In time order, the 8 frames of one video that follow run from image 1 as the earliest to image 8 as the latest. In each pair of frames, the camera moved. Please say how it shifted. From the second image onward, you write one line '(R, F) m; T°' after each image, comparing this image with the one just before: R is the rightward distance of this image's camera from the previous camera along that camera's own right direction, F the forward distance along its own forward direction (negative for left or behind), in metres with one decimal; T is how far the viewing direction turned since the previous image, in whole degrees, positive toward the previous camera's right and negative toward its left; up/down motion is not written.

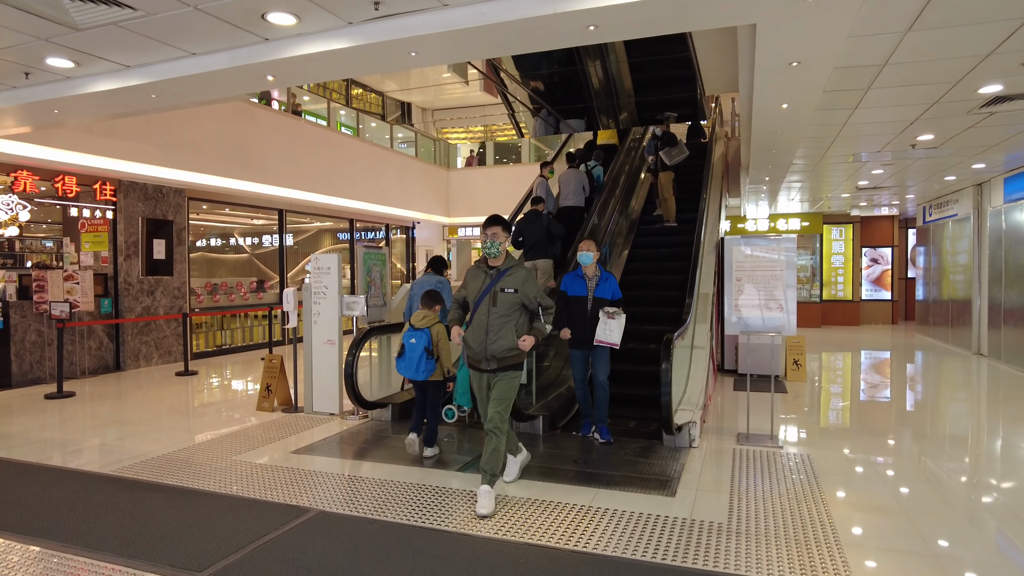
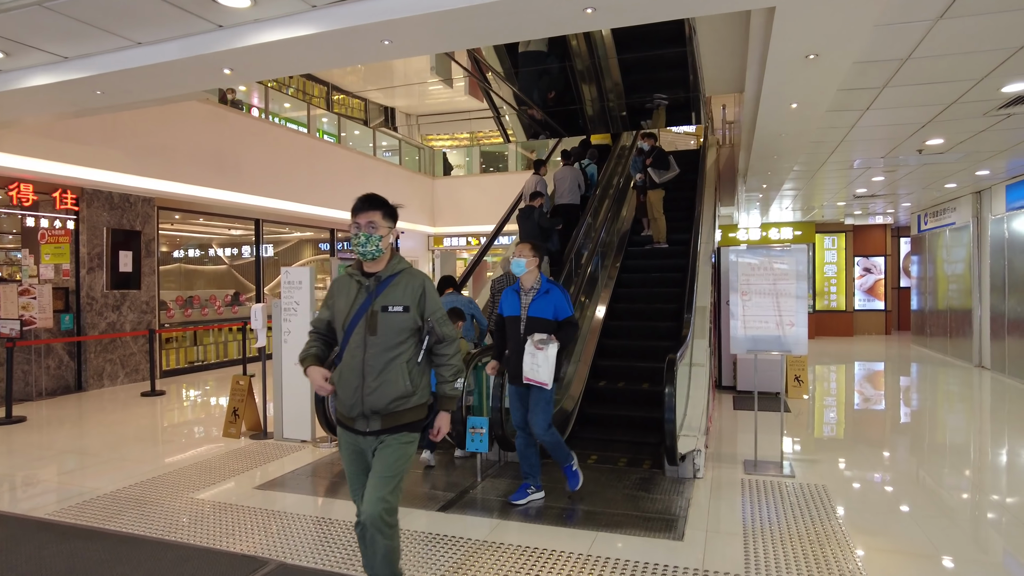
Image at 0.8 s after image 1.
(0.0, +0.4) m; +1°
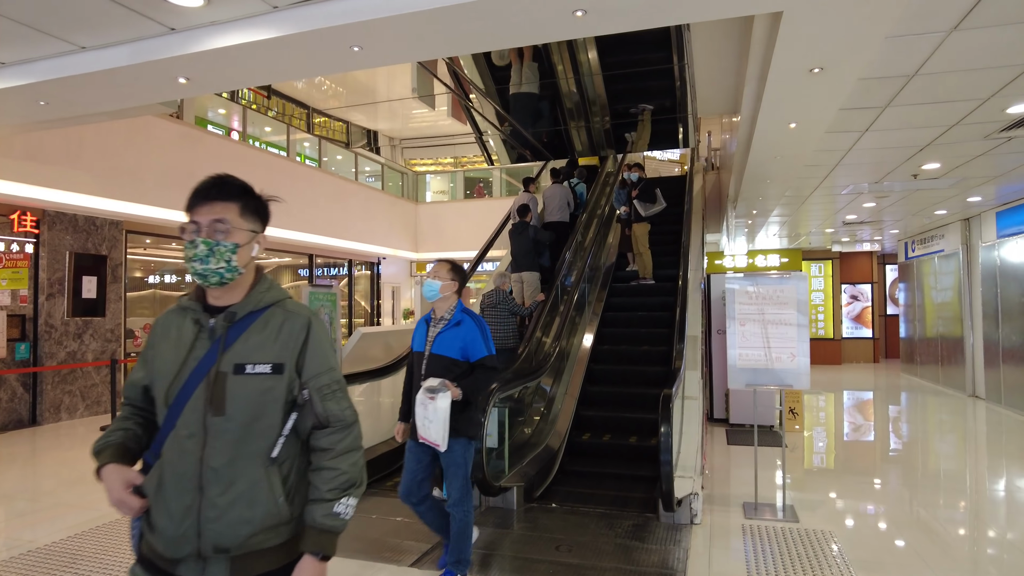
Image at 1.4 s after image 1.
(0.0, +0.3) m; +1°
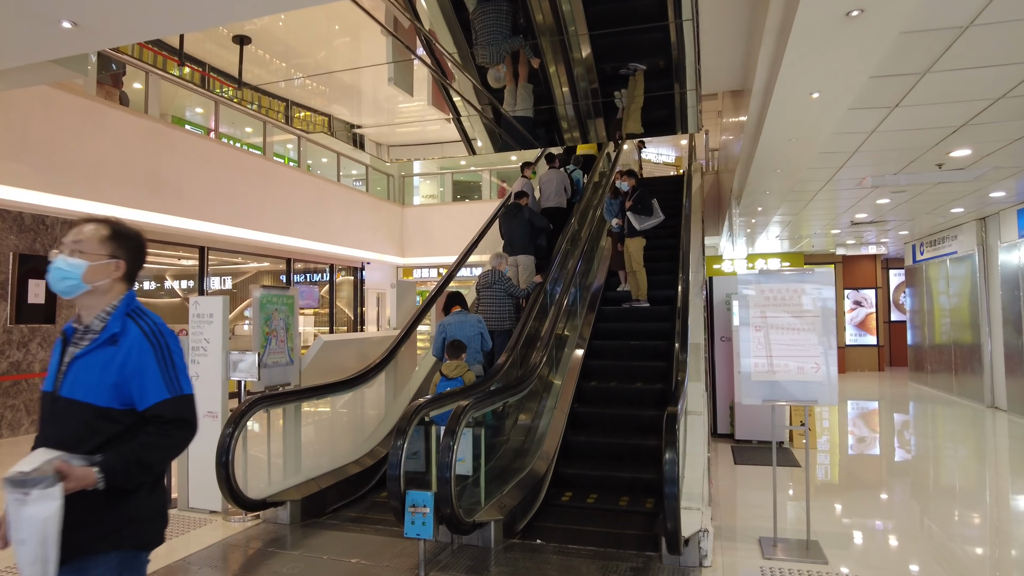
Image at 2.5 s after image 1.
(+0.1, +0.6) m; 0°
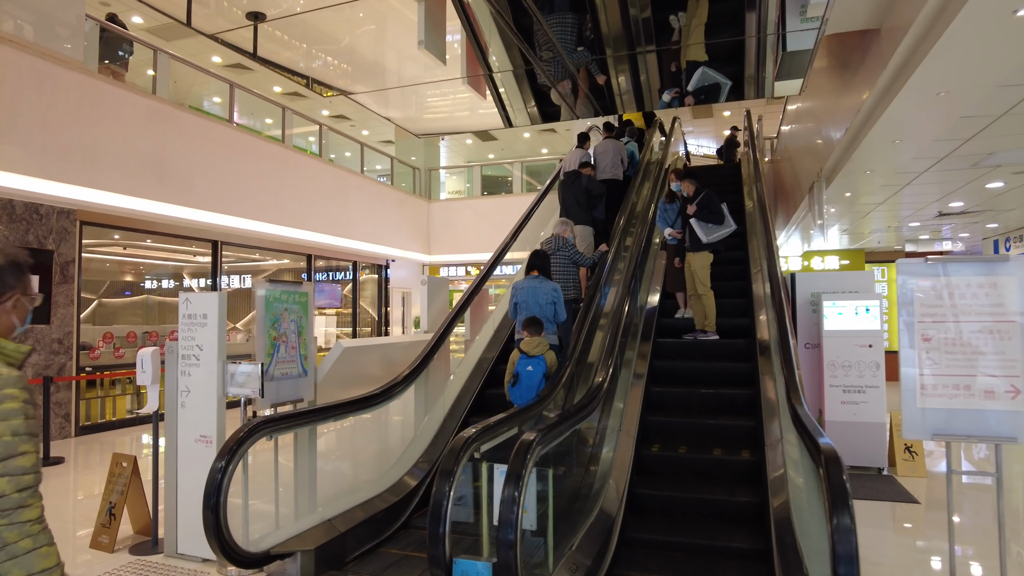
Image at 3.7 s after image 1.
(-0.2, +0.9) m; -2°
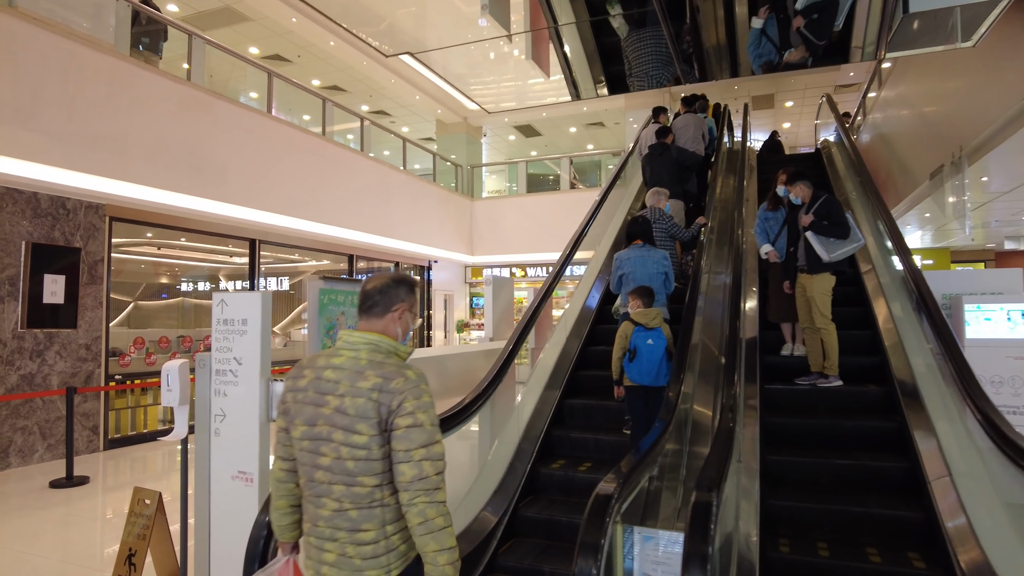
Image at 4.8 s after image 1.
(-0.4, +0.7) m; -3°
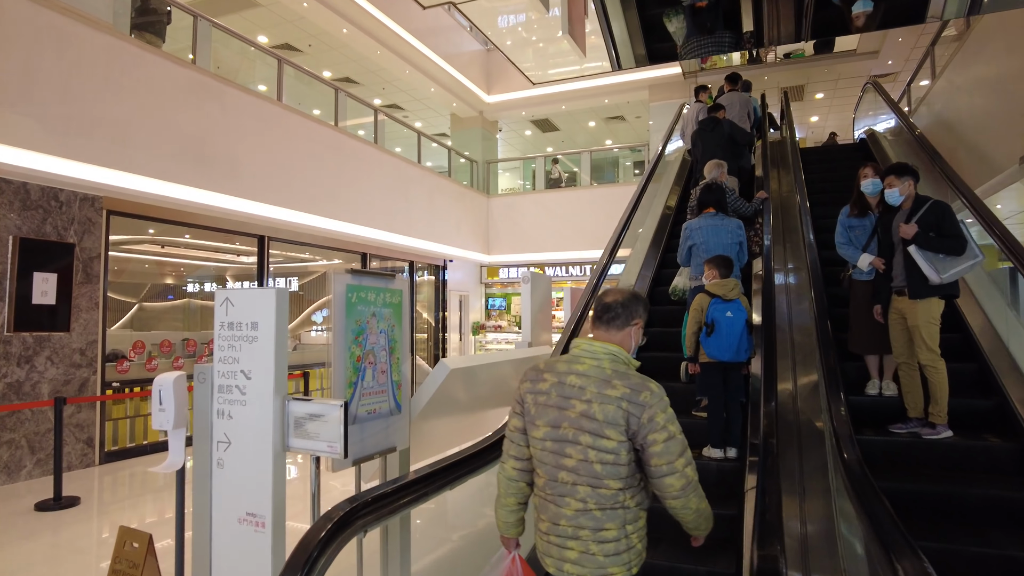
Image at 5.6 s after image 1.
(-0.2, +0.6) m; -1°
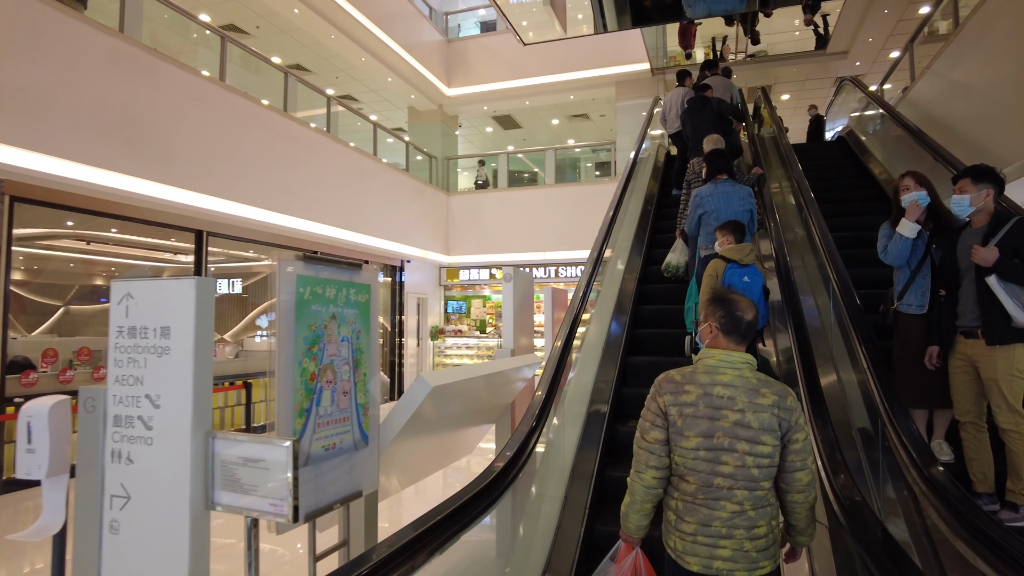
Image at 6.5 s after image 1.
(-0.2, +0.6) m; +4°
